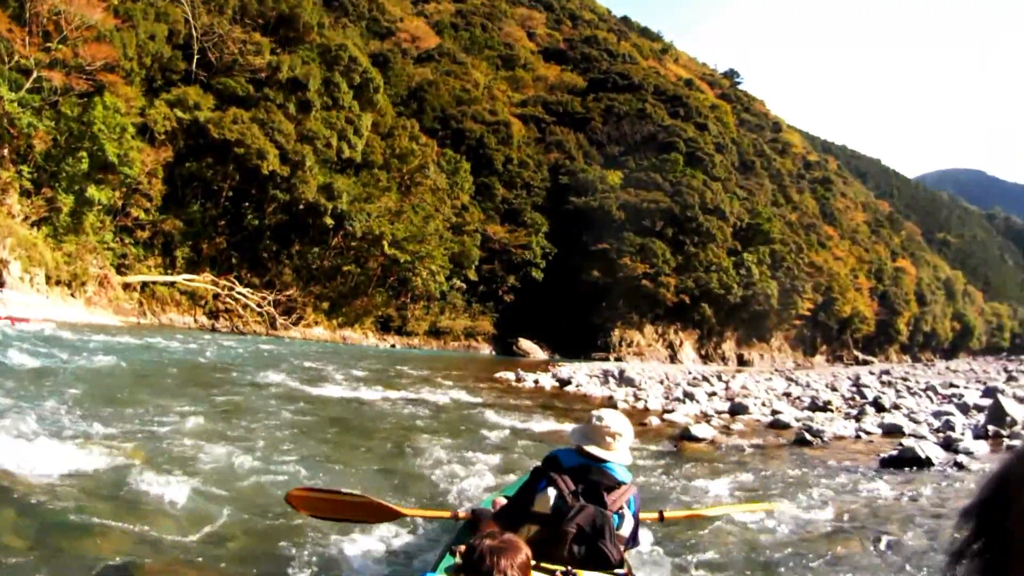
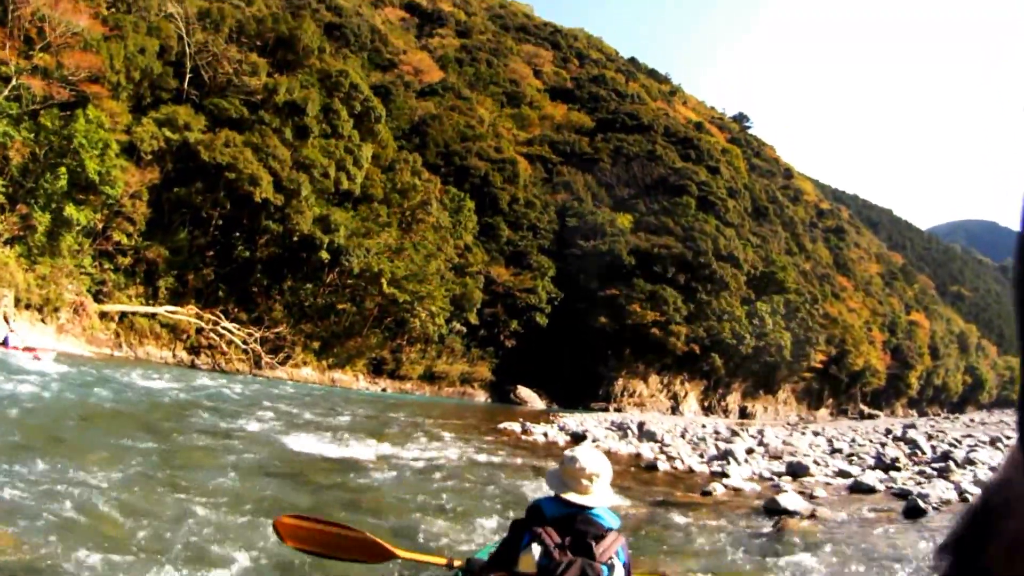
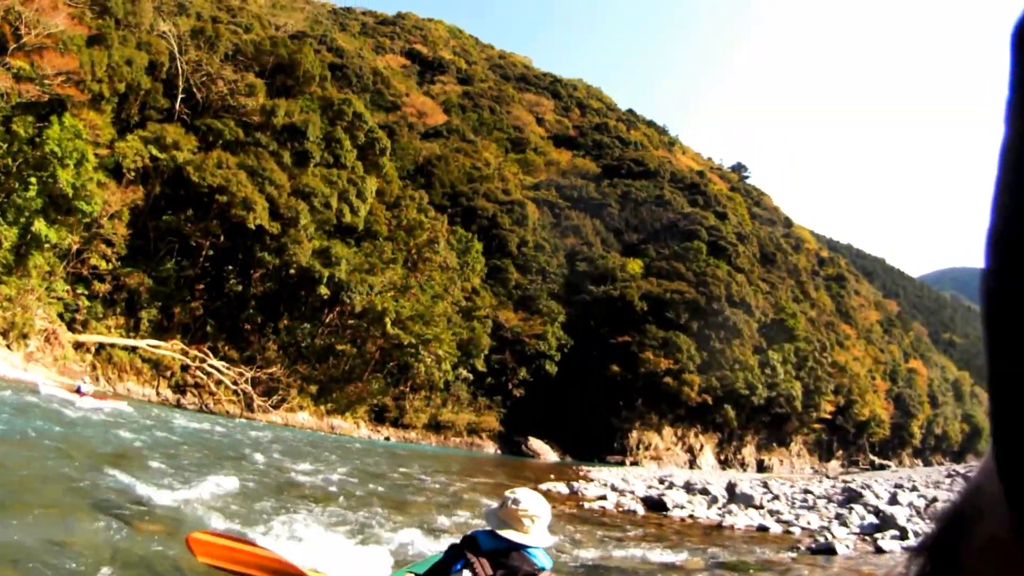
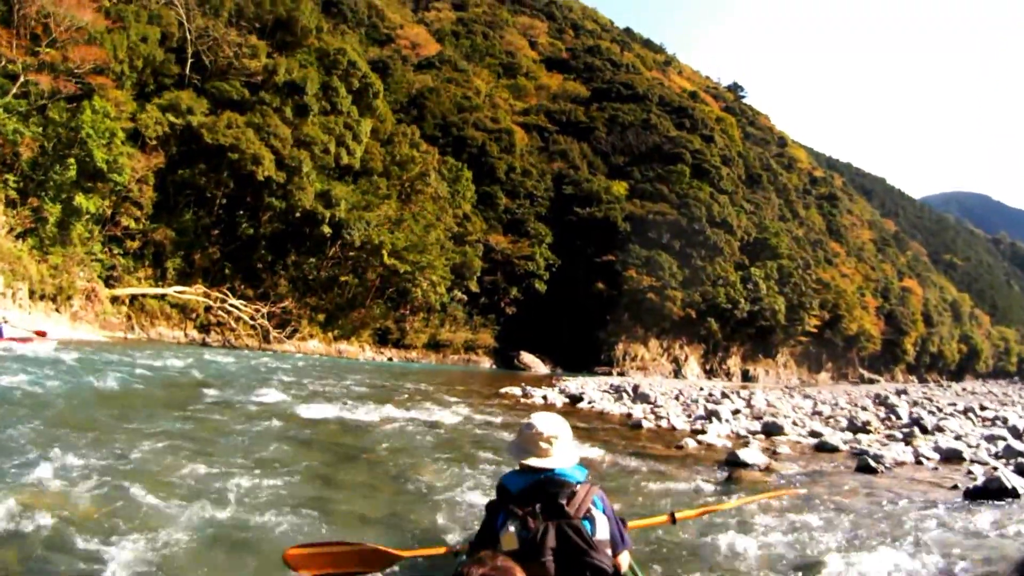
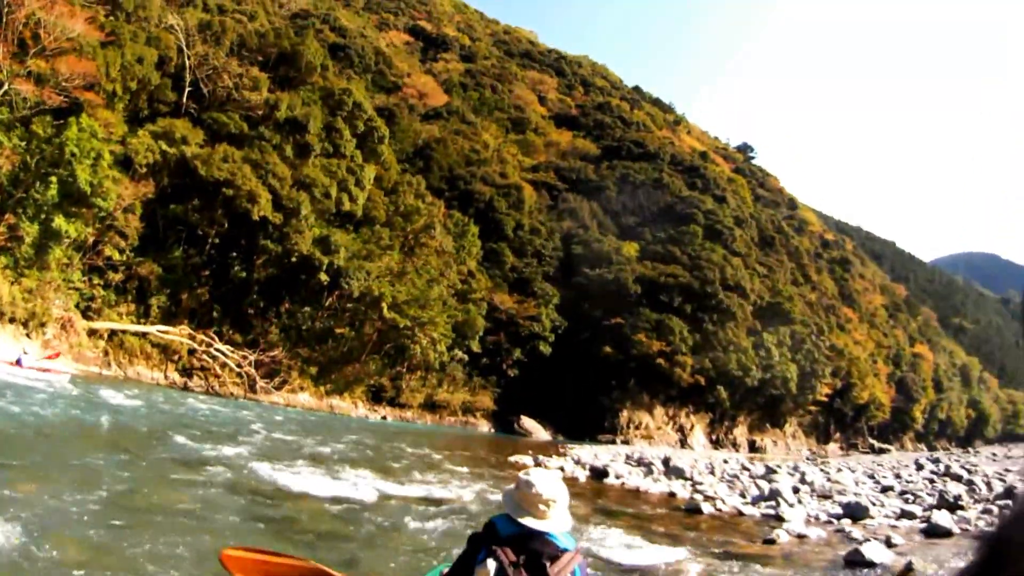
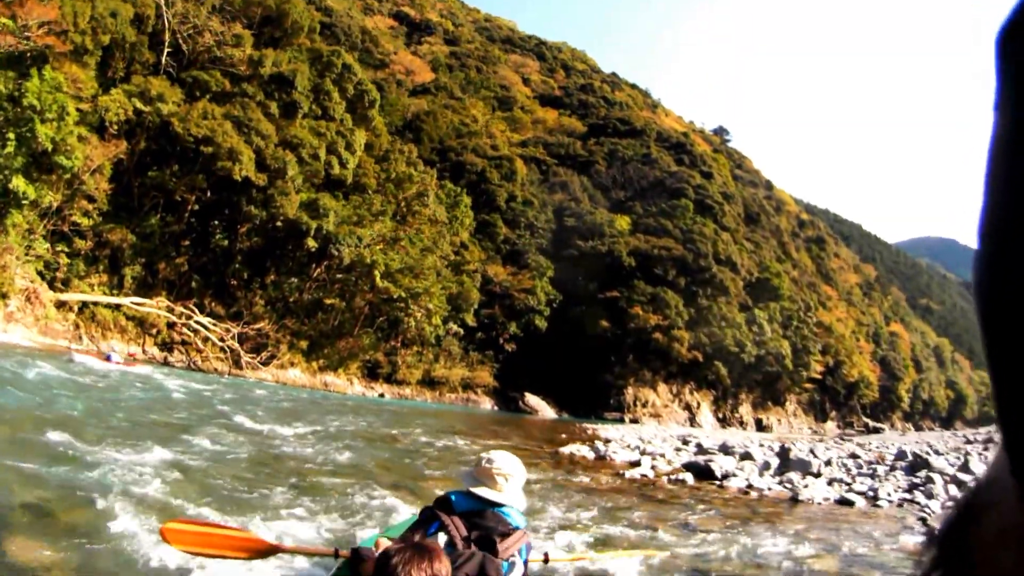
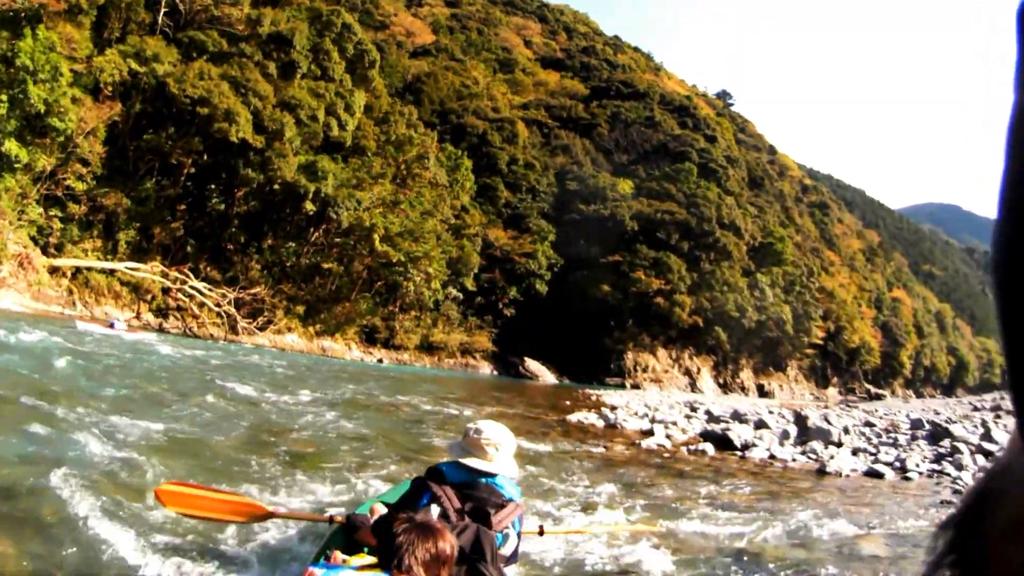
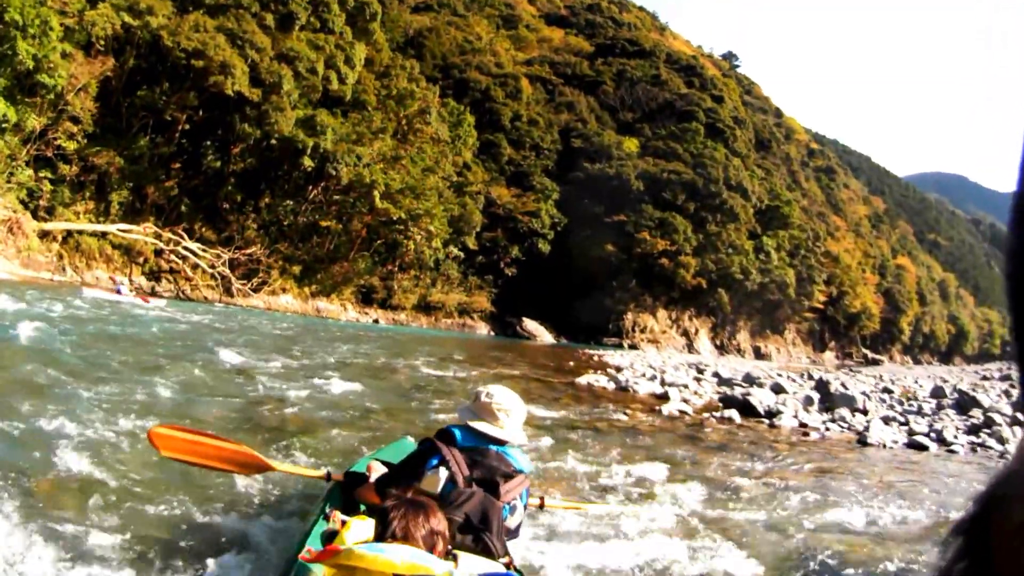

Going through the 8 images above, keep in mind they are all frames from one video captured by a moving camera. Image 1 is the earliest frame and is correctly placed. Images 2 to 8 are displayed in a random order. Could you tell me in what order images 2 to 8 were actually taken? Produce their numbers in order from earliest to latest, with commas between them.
4, 2, 5, 3, 6, 7, 8
